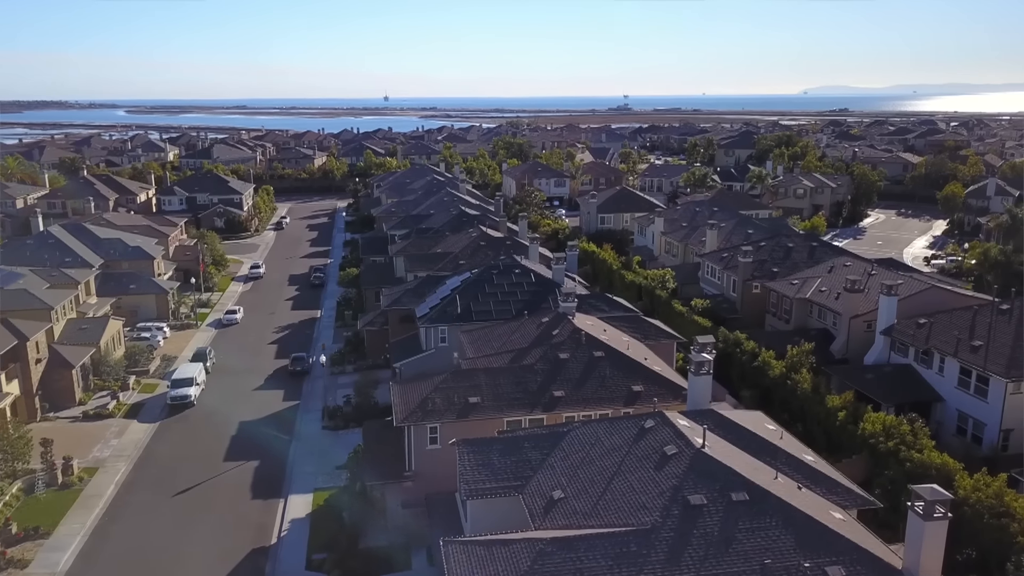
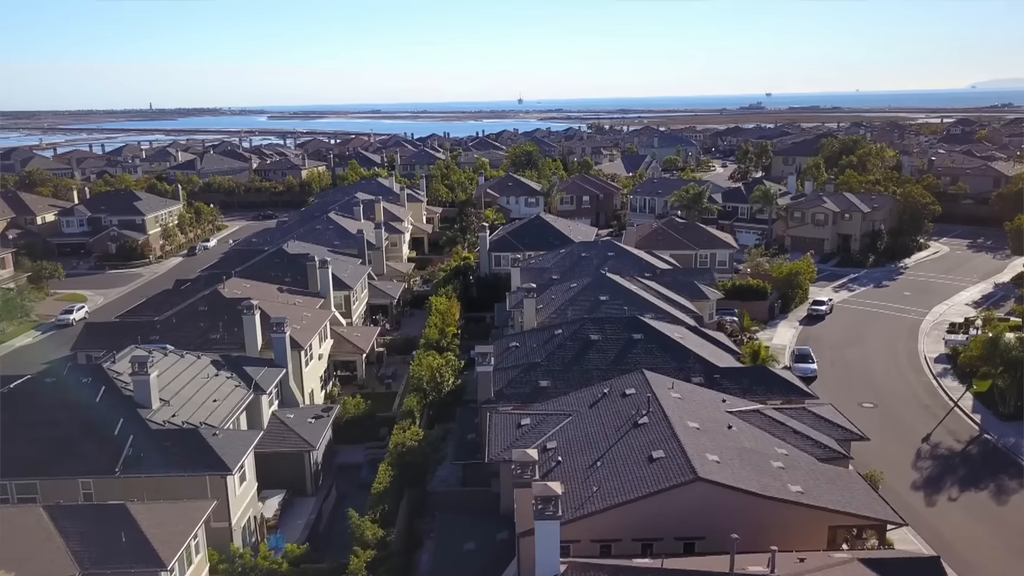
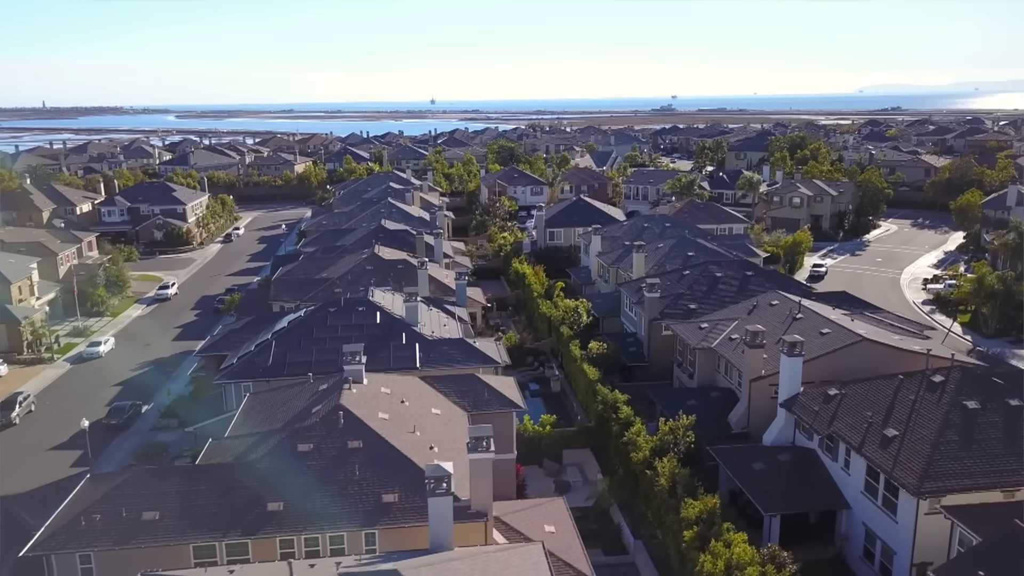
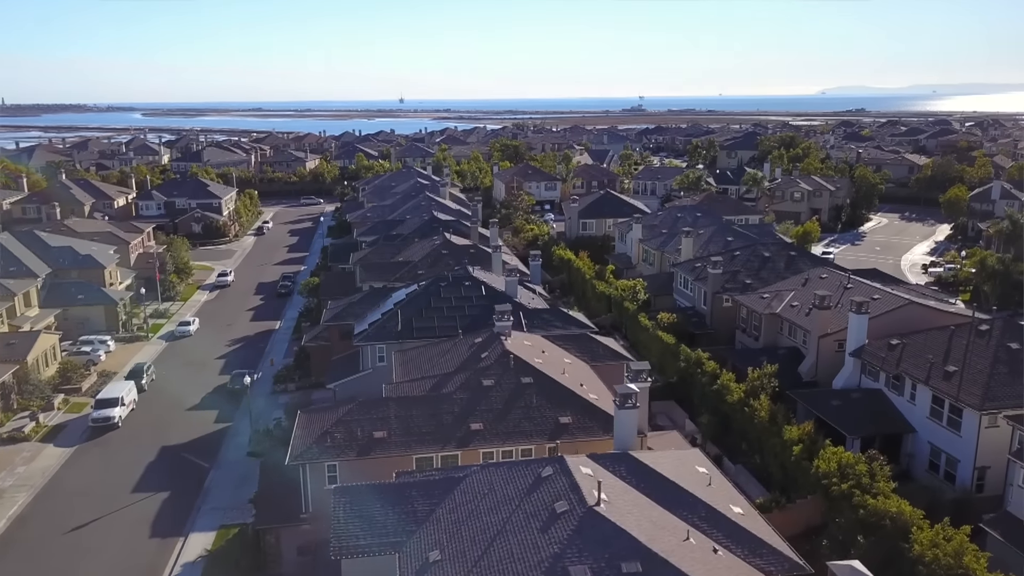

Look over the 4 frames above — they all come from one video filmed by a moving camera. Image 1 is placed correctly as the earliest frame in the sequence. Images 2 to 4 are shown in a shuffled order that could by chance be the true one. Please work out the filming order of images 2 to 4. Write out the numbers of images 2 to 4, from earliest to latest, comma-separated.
4, 3, 2
